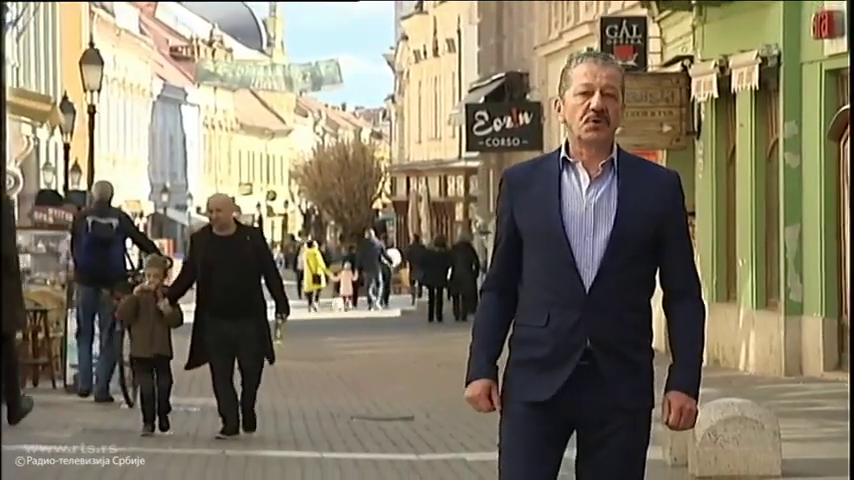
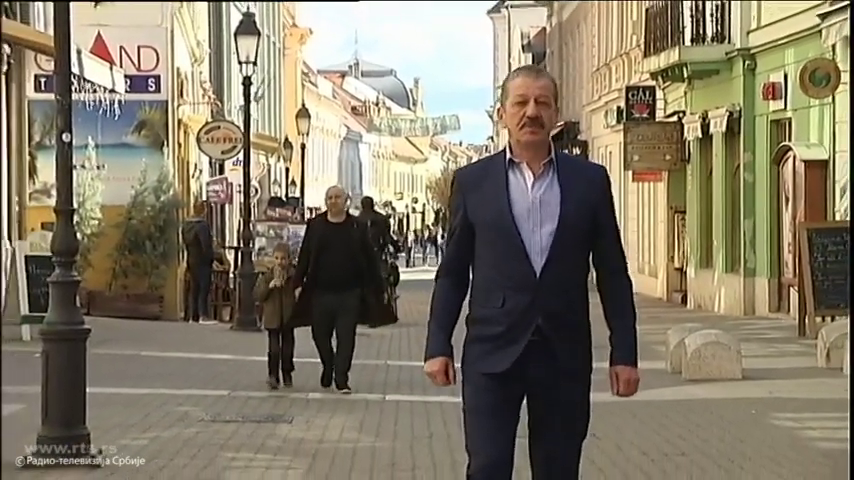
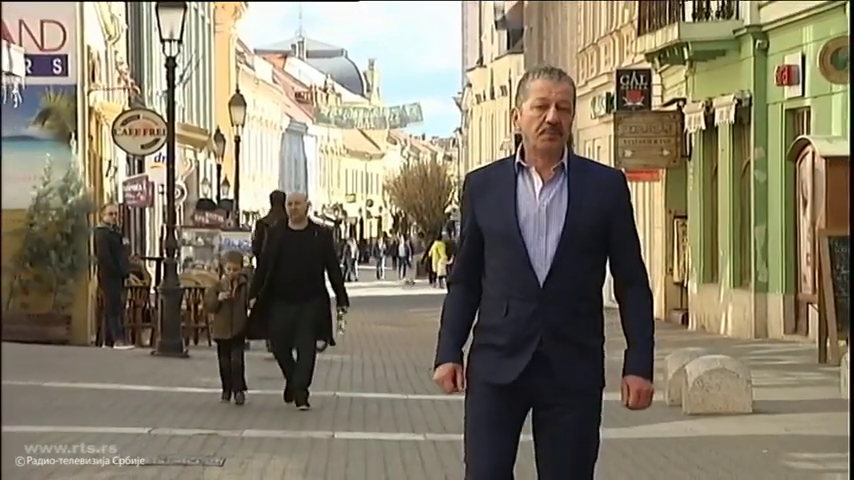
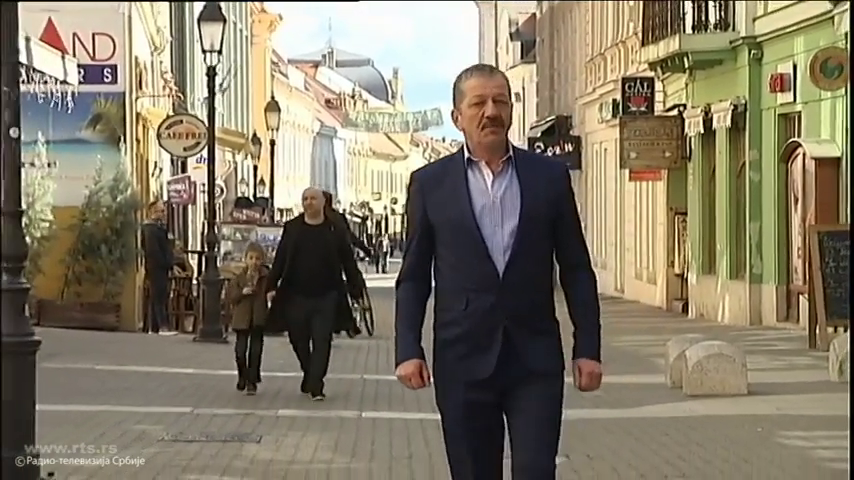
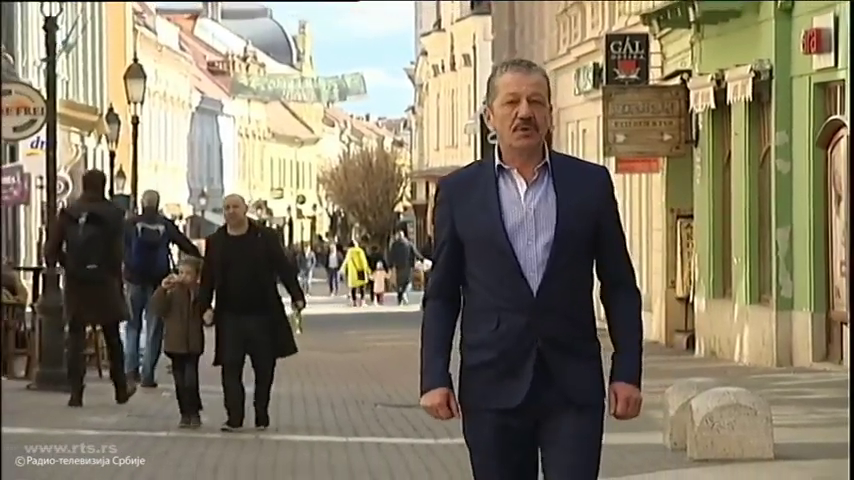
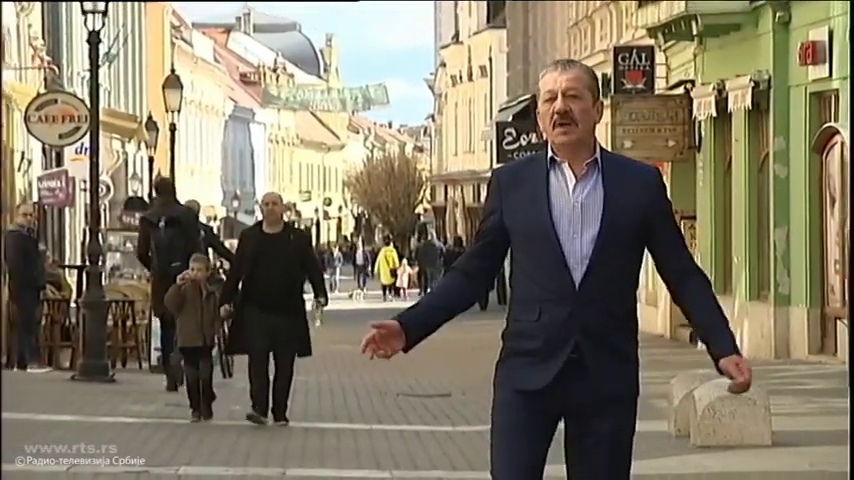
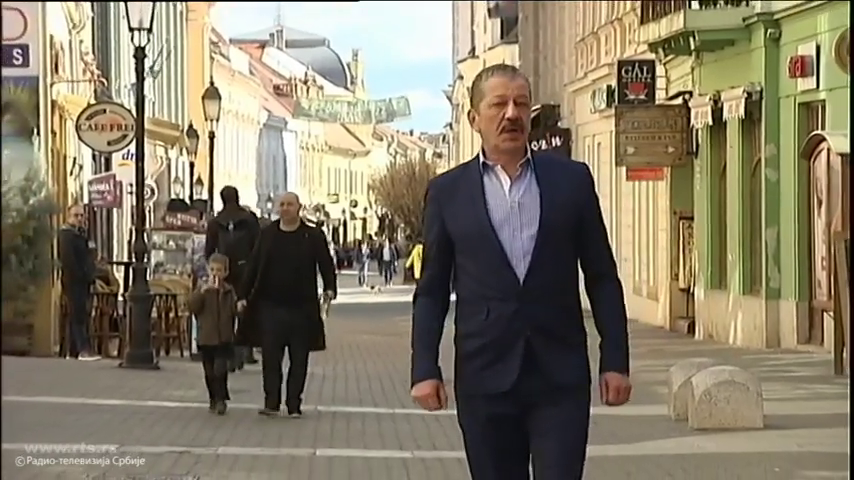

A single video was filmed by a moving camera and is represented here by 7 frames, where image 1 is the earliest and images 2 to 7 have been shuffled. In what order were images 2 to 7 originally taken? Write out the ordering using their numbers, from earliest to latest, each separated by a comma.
5, 6, 7, 3, 4, 2
